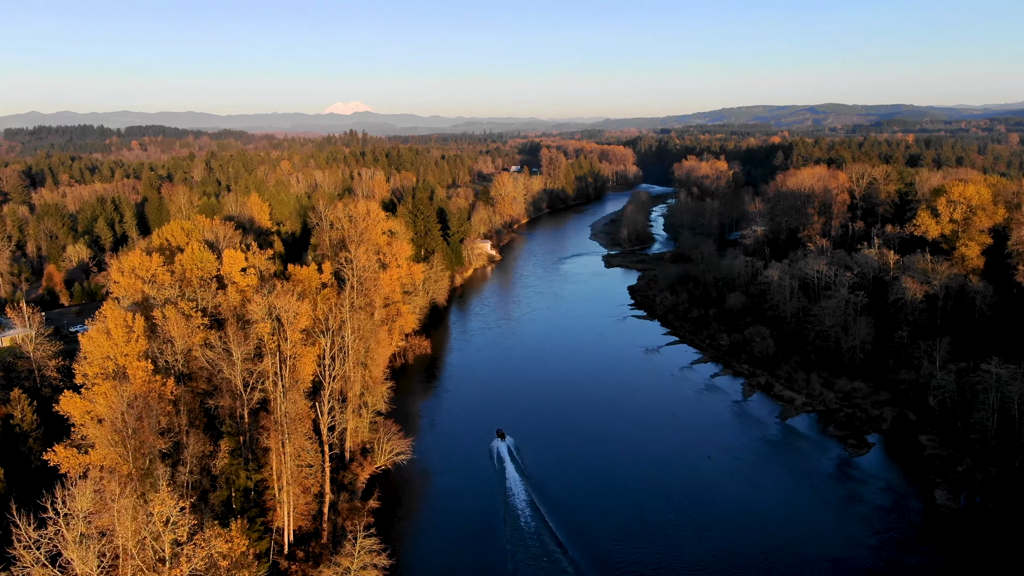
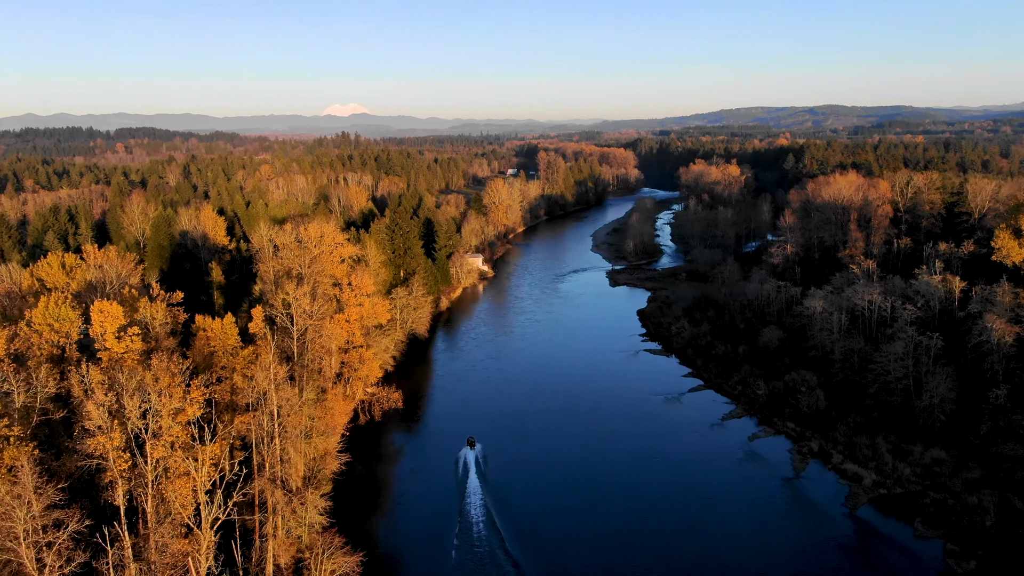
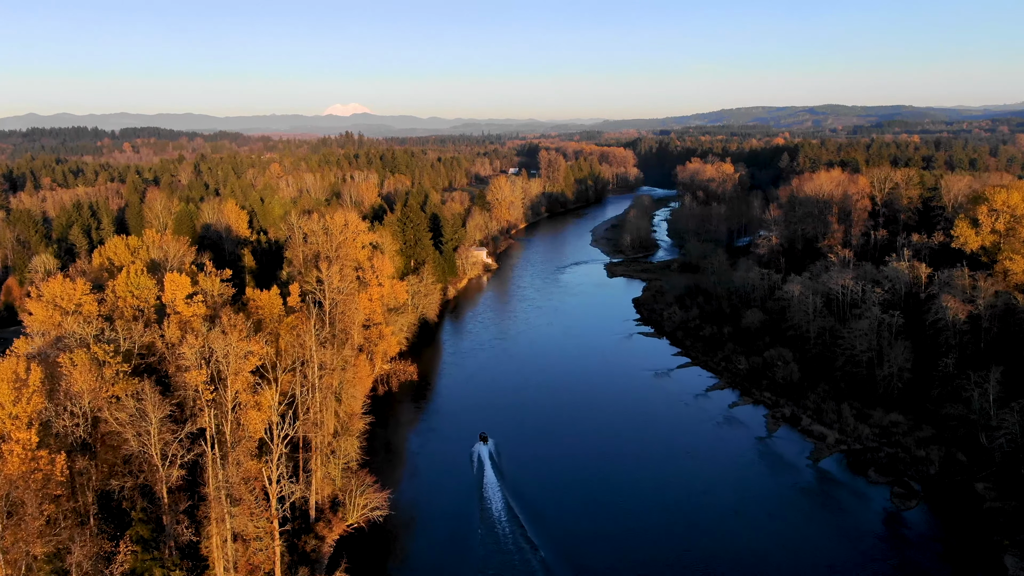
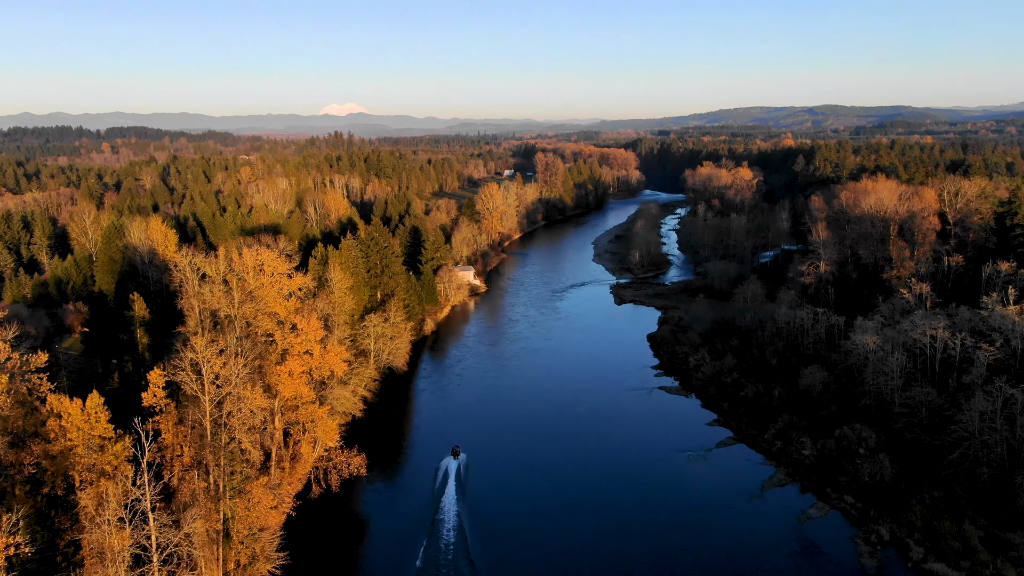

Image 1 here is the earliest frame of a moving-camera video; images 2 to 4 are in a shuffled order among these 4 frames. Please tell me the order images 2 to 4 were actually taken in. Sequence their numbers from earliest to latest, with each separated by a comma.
3, 2, 4
